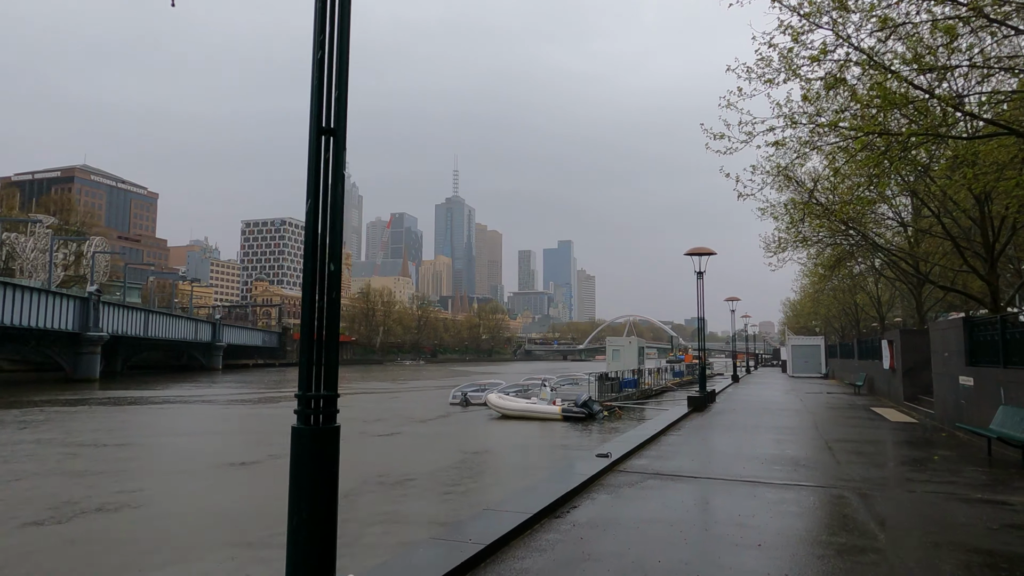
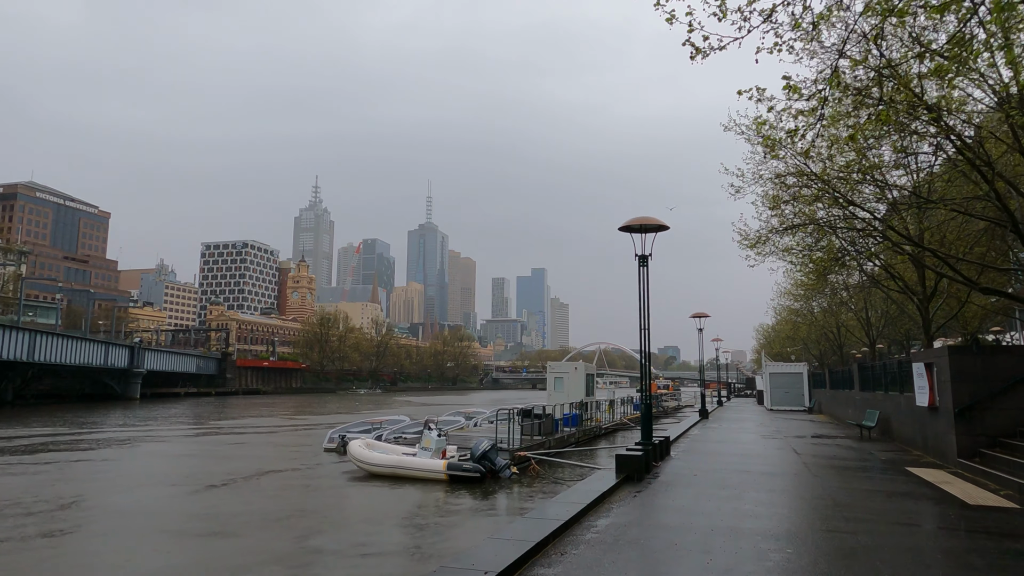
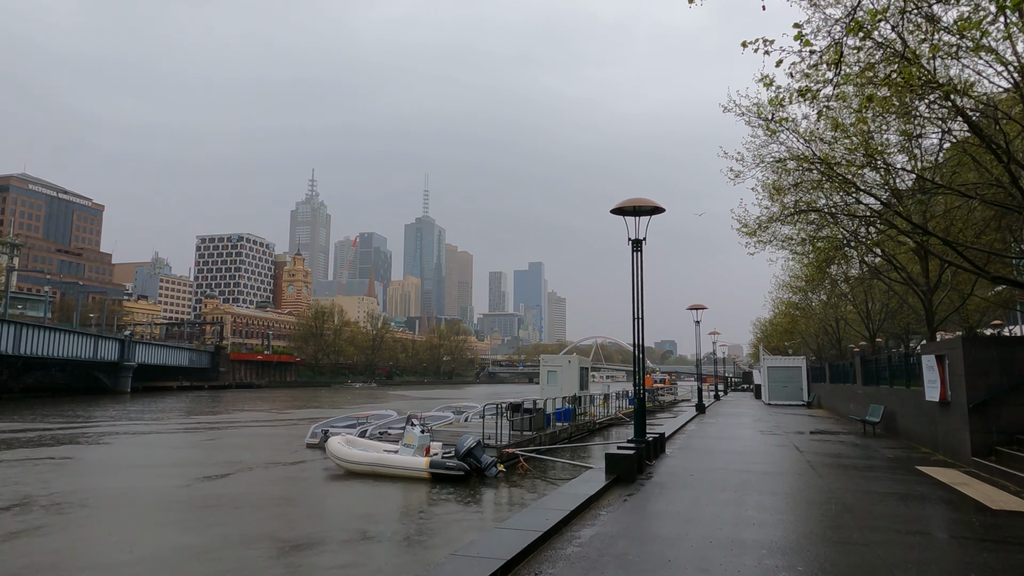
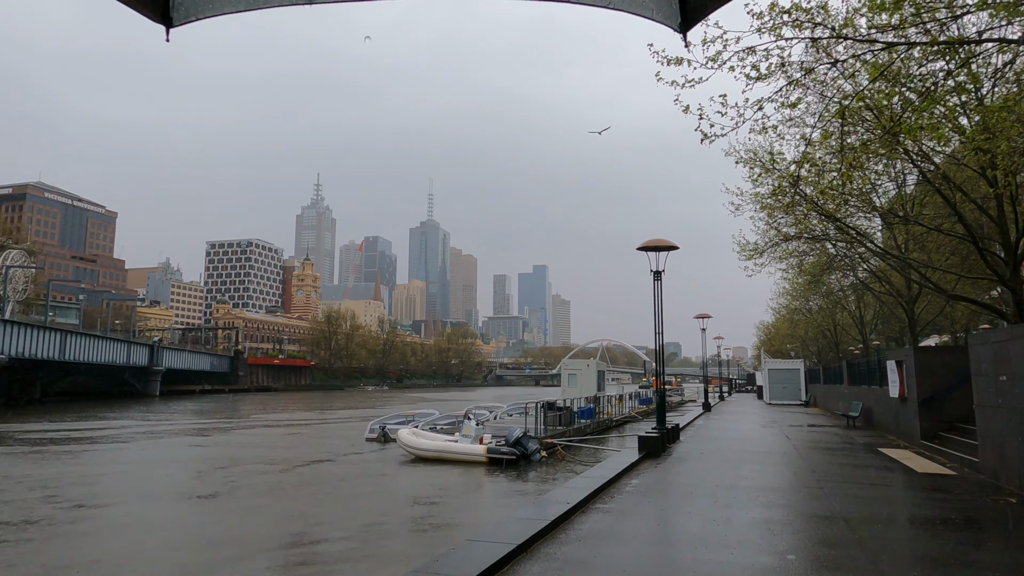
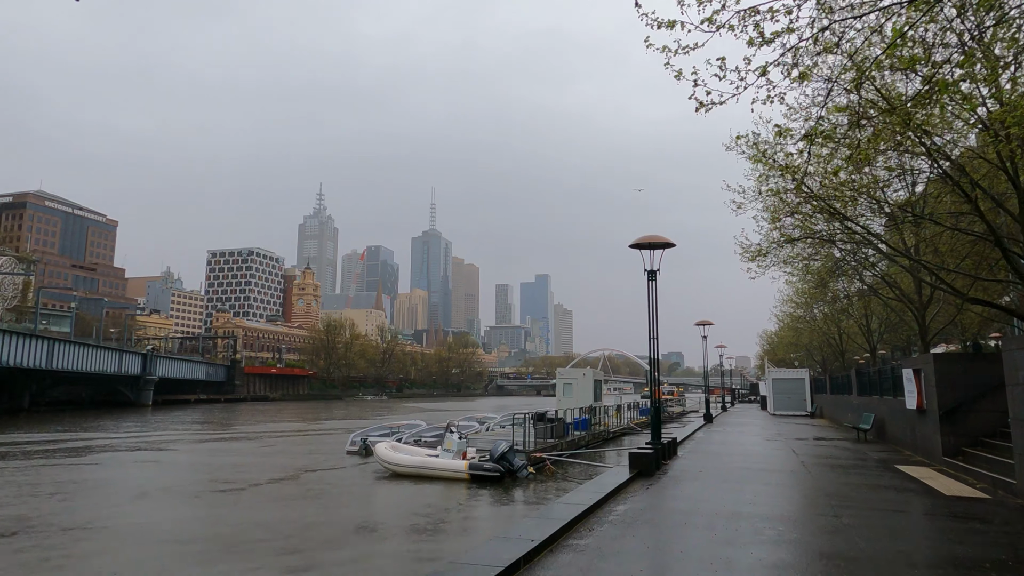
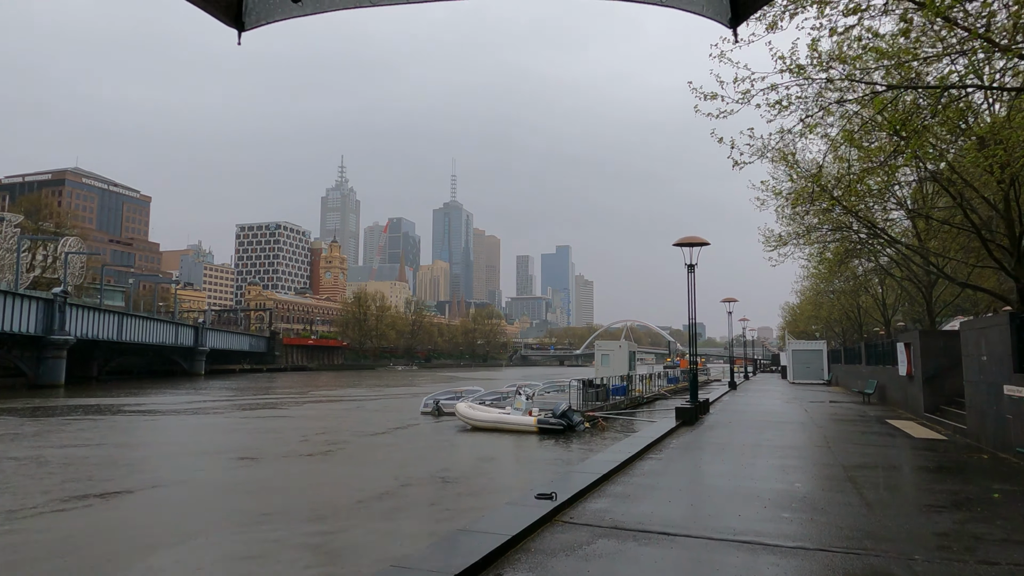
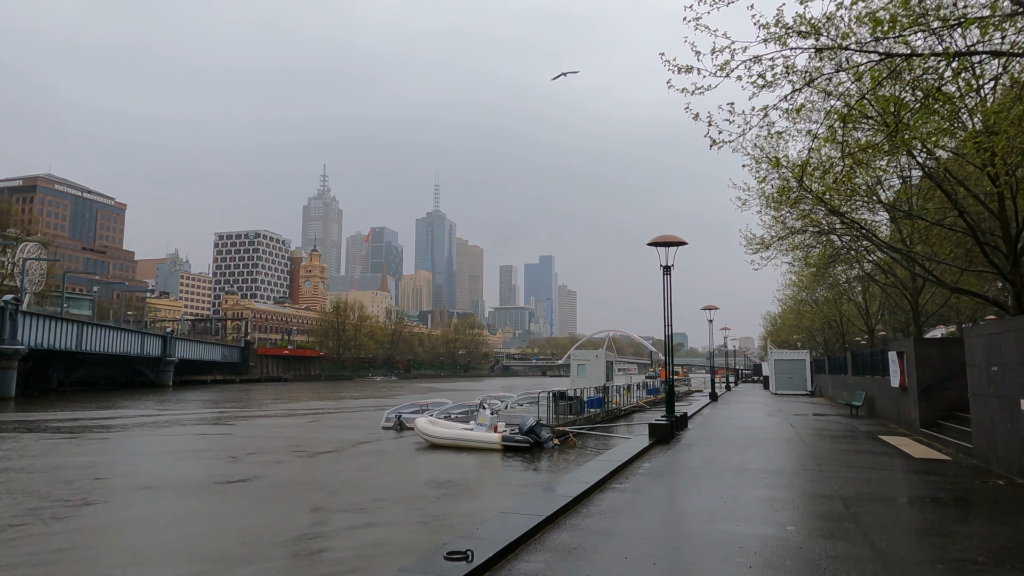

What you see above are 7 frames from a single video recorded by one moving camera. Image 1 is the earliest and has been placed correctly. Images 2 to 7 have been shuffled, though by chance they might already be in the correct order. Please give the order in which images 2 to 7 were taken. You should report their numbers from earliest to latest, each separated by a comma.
6, 7, 4, 5, 2, 3
